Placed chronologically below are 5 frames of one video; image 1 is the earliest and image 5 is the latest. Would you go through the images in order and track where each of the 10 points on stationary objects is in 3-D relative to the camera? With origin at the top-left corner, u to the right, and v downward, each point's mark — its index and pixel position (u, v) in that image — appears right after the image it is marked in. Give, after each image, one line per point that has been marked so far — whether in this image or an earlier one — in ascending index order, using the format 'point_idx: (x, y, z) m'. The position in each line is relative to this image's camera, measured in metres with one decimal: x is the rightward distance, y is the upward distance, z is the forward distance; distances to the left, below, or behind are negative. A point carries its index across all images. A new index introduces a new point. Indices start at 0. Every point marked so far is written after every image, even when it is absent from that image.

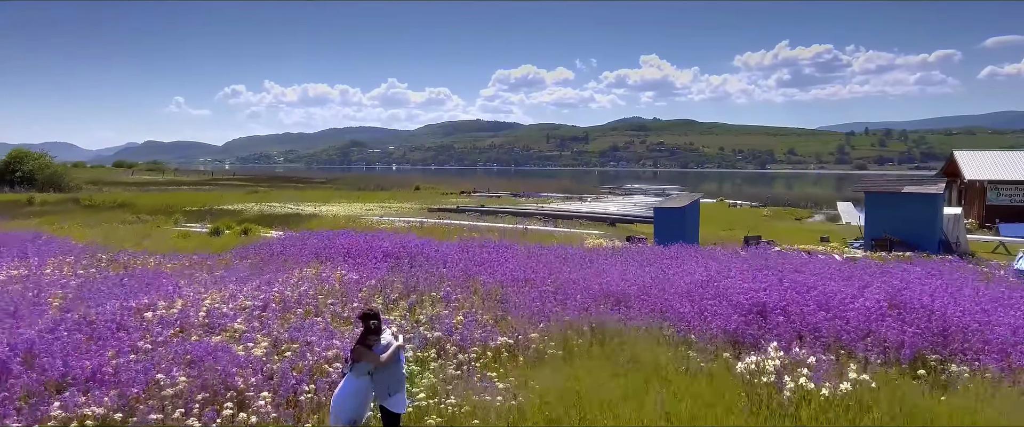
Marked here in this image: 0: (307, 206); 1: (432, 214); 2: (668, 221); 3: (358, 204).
0: (-5.4, +0.1, +16.8) m
1: (-2.0, 0.0, +14.9) m
2: (+2.0, -0.1, +8.3) m
3: (-4.8, +0.3, +19.3) m
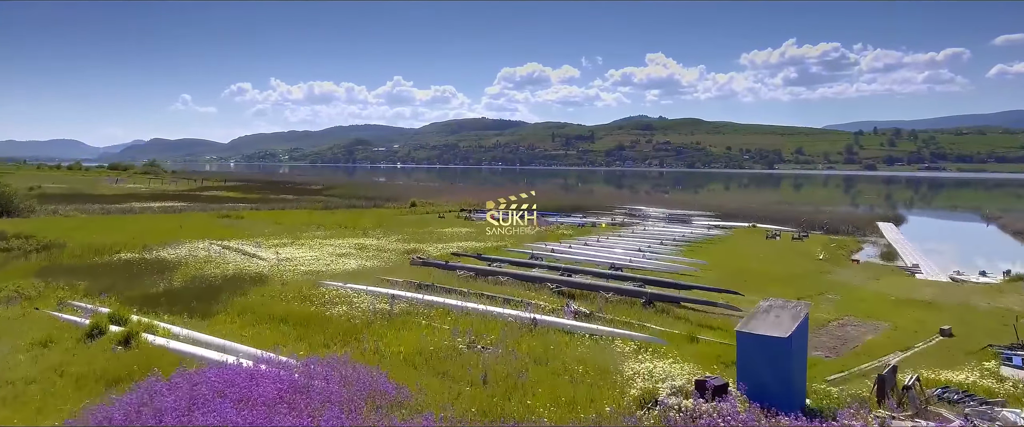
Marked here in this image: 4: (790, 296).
0: (-5.3, -0.9, +13.8) m
1: (-1.9, -1.1, +11.9) m
2: (+2.0, -1.2, +5.2) m
3: (-4.7, -0.8, +16.2) m
4: (+4.8, -1.4, +10.8) m
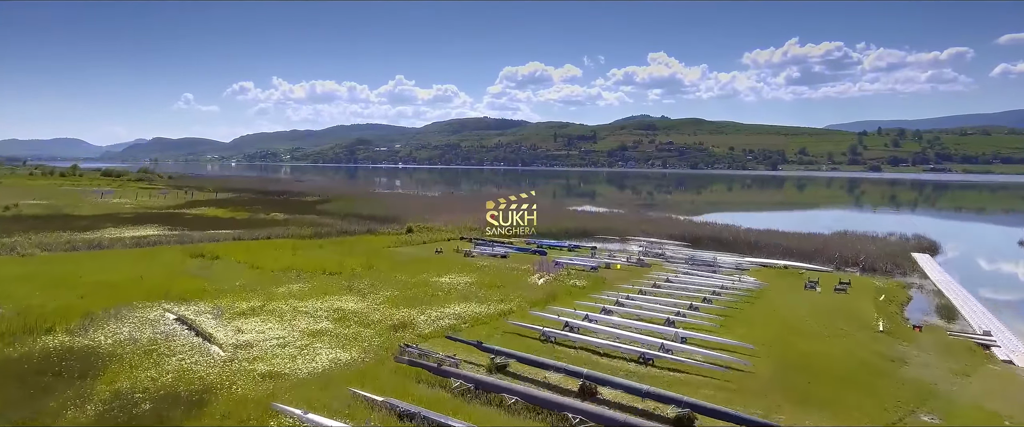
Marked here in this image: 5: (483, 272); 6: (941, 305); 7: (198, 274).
0: (-5.2, -2.2, +11.5) m
1: (-1.8, -2.4, +9.6) m
2: (+2.1, -2.5, +2.9) m
3: (-4.6, -2.1, +13.9) m
4: (+4.9, -2.8, +8.4) m
5: (-0.9, -1.8, +19.4) m
6: (+12.2, -2.6, +17.8) m
7: (-9.0, -1.8, +18.0) m
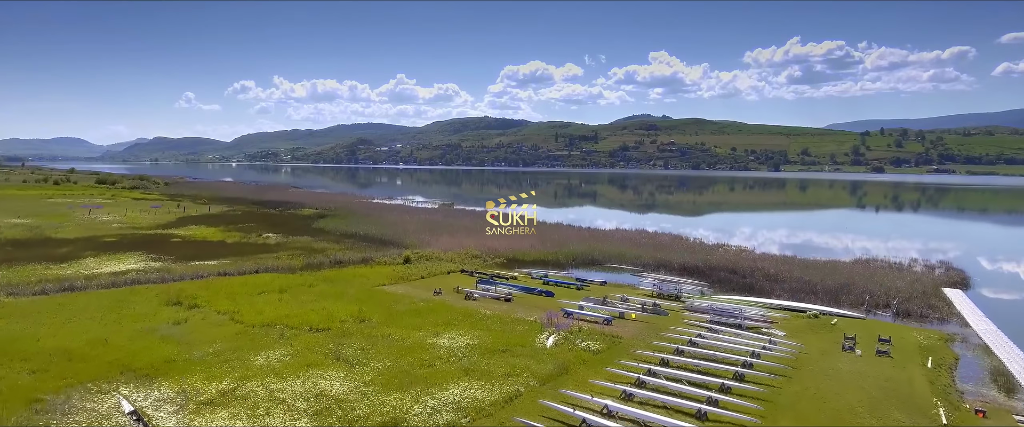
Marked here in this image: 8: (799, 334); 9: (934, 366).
0: (-5.1, -3.6, +9.7) m
1: (-1.6, -3.8, +7.8) m
2: (+2.3, -3.9, +1.1) m
3: (-4.4, -3.5, +12.2) m
4: (+5.0, -4.1, +6.7) m
5: (-0.8, -3.1, +17.6) m
6: (+12.3, -4.0, +16.1) m
7: (-8.8, -3.2, +16.2) m
8: (+8.0, -3.3, +17.6) m
9: (+10.4, -3.7, +15.4) m
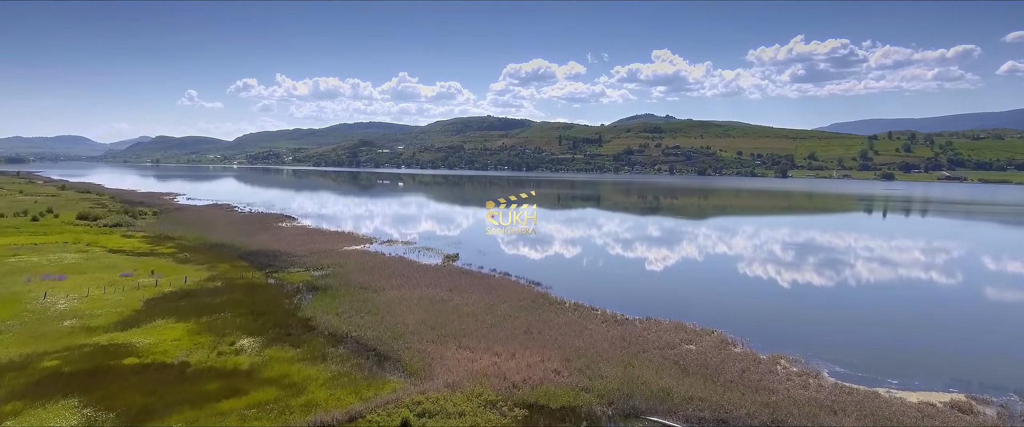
0: (-4.2, -9.4, +3.7) m
1: (-0.8, -9.5, +1.8) m
2: (+3.1, -9.7, -4.9) m
3: (-3.6, -9.2, +6.2) m
4: (+5.8, -9.9, +0.7) m
5: (+0.1, -8.9, +11.6) m
6: (+13.2, -9.8, +10.0) m
7: (-7.9, -8.9, +10.3) m
8: (+8.9, -9.1, +11.6) m
9: (+11.2, -9.5, +9.4) m
